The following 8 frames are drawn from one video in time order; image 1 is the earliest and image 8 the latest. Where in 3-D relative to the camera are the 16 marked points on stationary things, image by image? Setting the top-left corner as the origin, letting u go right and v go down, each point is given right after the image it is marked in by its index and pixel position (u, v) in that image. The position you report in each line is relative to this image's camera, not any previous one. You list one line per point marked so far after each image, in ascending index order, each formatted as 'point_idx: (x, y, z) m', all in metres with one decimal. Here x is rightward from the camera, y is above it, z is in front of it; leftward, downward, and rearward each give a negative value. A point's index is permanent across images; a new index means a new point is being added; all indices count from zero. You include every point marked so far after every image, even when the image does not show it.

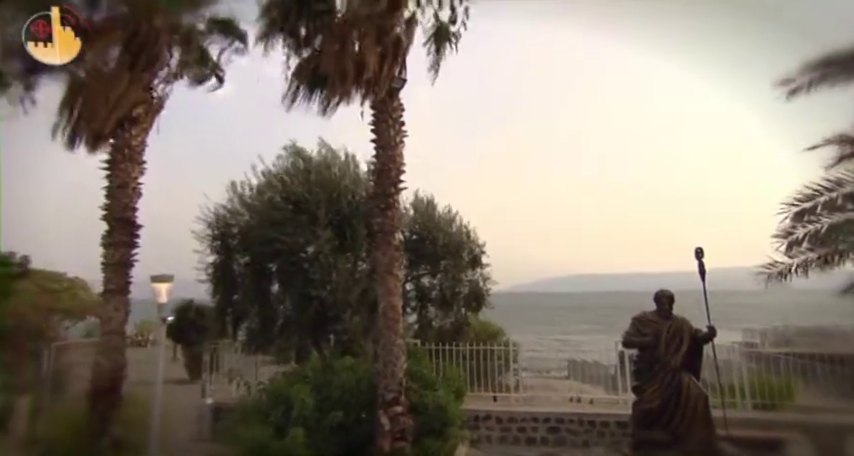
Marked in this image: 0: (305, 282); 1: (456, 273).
0: (-1.4, -0.6, +6.1) m
1: (+0.4, -0.6, +7.1) m
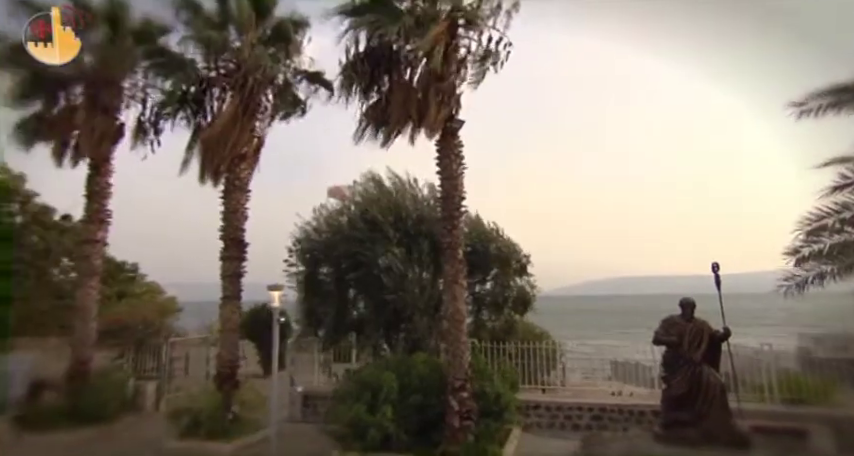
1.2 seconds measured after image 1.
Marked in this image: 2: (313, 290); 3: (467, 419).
0: (-0.6, -0.8, +7.1) m
1: (+1.2, -0.8, +8.0) m
2: (-1.6, -0.9, +7.2) m
3: (+0.4, -2.0, +5.3) m
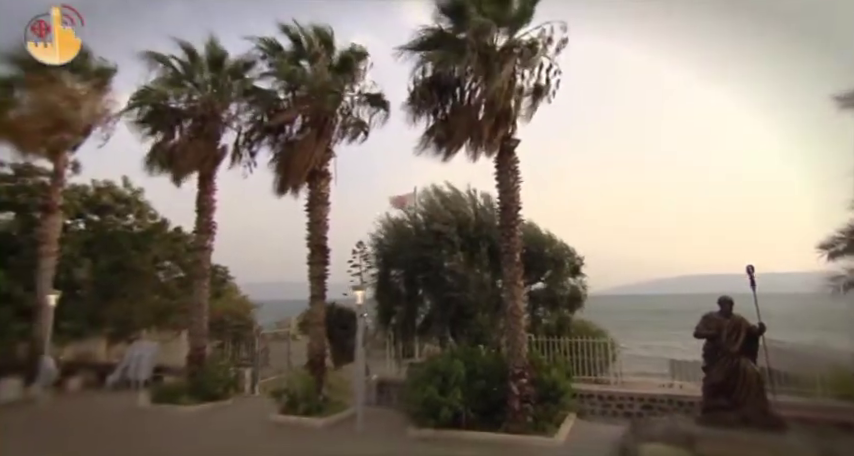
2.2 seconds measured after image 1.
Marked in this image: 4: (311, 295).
0: (+0.3, -0.9, +7.9) m
1: (+2.2, -0.9, +8.6) m
2: (-0.6, -1.0, +8.1) m
3: (+1.2, -2.0, +6.0) m
4: (-1.6, -0.9, +7.3) m
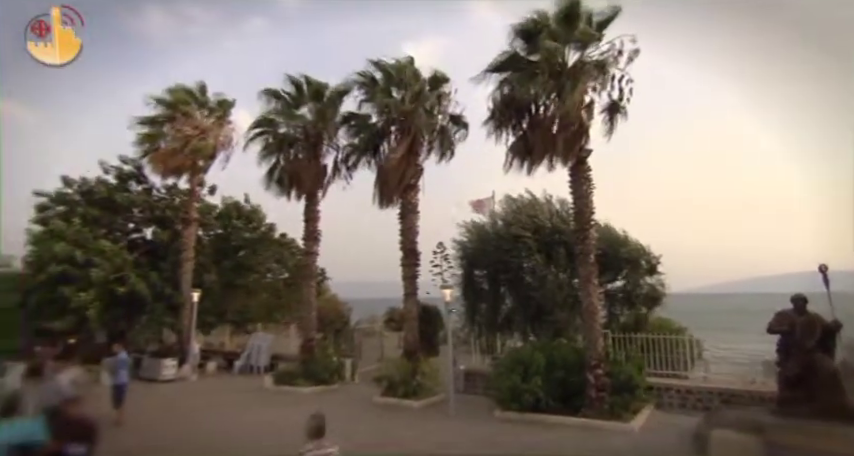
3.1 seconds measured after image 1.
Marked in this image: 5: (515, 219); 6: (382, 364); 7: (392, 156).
0: (+1.6, -1.0, +8.5) m
1: (+3.6, -0.9, +8.9) m
2: (+0.7, -1.0, +8.9) m
3: (+2.2, -2.1, +6.6) m
4: (-0.4, -1.0, +8.2) m
5: (+1.5, +0.1, +9.0) m
6: (-0.7, -2.2, +8.4) m
7: (-0.6, +1.2, +8.4) m
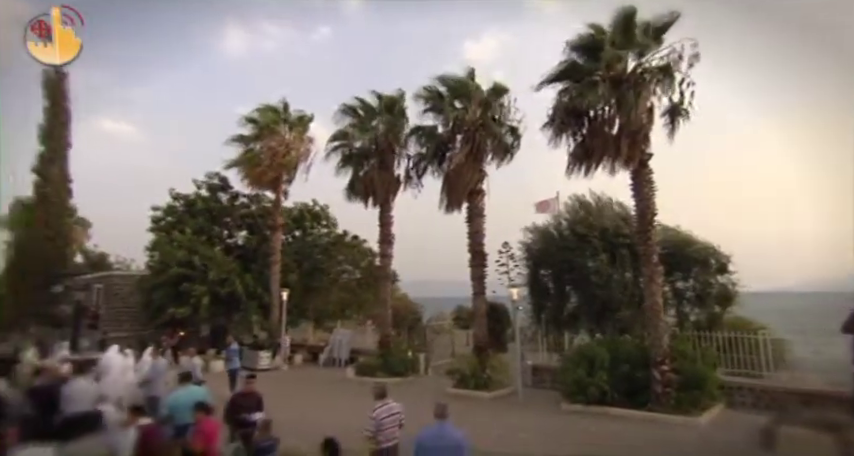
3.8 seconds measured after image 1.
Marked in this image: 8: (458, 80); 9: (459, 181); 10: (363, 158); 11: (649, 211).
0: (+2.7, -1.0, +8.8) m
1: (+4.8, -0.8, +8.9) m
2: (+2.0, -1.1, +9.2) m
3: (+3.1, -2.1, +6.7) m
4: (+0.8, -1.1, +8.7) m
5: (+2.7, +0.1, +9.3) m
6: (+0.4, -2.2, +8.9) m
7: (+0.5, +1.1, +8.9) m
8: (+0.6, +2.6, +9.2) m
9: (+0.6, +0.8, +8.9) m
10: (-1.2, +1.3, +9.8) m
11: (+3.1, +0.2, +7.3) m
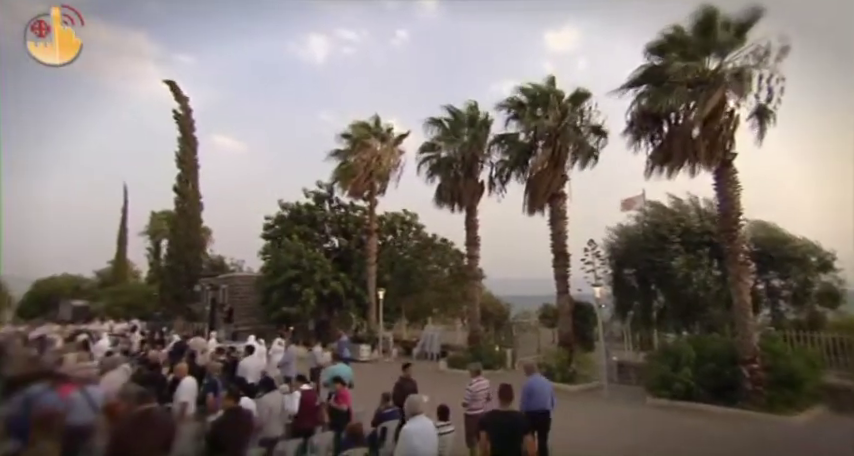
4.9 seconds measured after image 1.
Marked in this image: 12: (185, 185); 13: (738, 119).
0: (+4.2, -1.0, +8.8) m
1: (+6.3, -0.8, +8.6) m
2: (+3.5, -1.1, +9.4) m
3: (+4.3, -2.1, +6.8) m
4: (+2.3, -1.1, +9.1) m
5: (+4.2, +0.1, +9.3) m
6: (+2.0, -2.3, +9.3) m
7: (+2.0, +1.1, +9.3) m
8: (+2.1, +2.6, +9.6) m
9: (+2.1, +0.8, +9.3) m
10: (+0.5, +1.3, +10.4) m
11: (+4.4, +0.3, +7.3) m
12: (-6.5, +1.2, +14.2) m
13: (+4.4, +1.5, +7.3) m
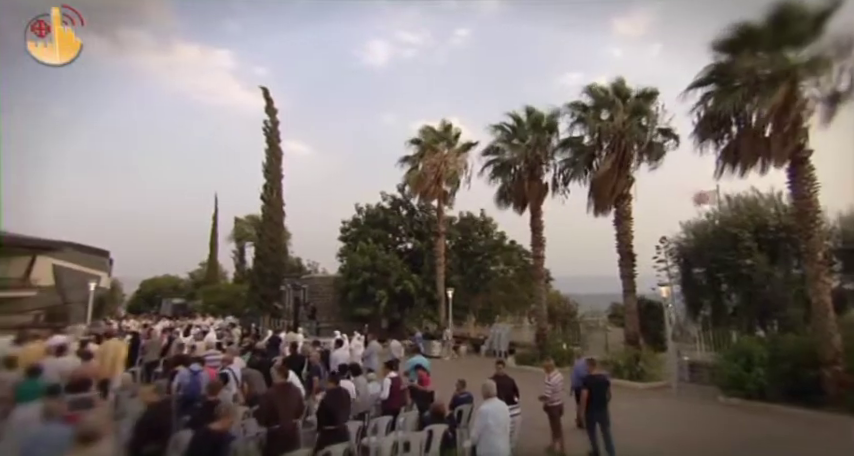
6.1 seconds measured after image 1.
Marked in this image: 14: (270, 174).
0: (+5.4, -0.9, +8.6) m
1: (+7.4, -0.7, +8.2) m
2: (+4.8, -1.0, +9.3) m
3: (+5.2, -2.0, +6.6) m
4: (+3.5, -1.1, +9.1) m
5: (+5.4, +0.2, +9.1) m
6: (+3.3, -2.3, +9.4) m
7: (+3.2, +1.1, +9.4) m
8: (+3.3, +2.6, +9.7) m
9: (+3.3, +0.8, +9.4) m
10: (+1.8, +1.2, +10.7) m
11: (+5.3, +0.3, +7.1) m
12: (-4.6, +1.0, +15.3) m
13: (+5.3, +1.6, +7.1) m
14: (-4.7, +1.6, +15.6) m
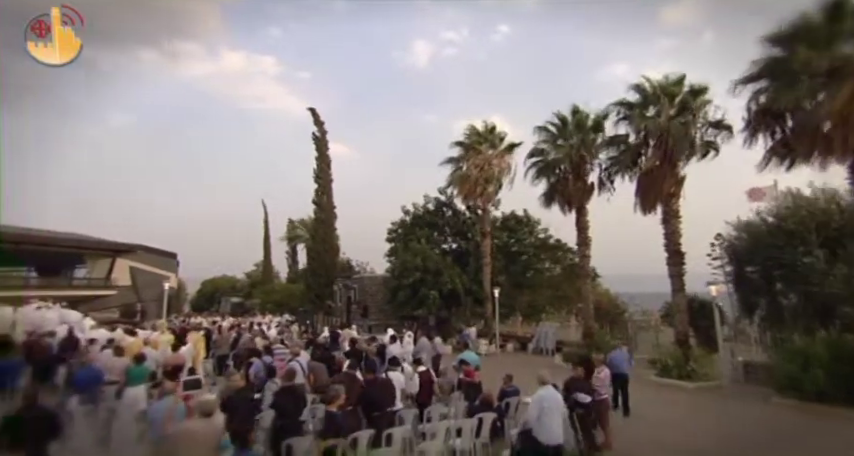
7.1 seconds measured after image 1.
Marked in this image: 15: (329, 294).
0: (+6.2, -0.9, +8.3) m
1: (+8.1, -0.6, +7.7) m
2: (+5.6, -1.0, +9.1) m
3: (+5.9, -2.0, +6.3) m
4: (+4.3, -1.1, +9.0) m
5: (+6.2, +0.2, +8.9) m
6: (+4.1, -2.2, +9.3) m
7: (+4.0, +1.2, +9.3) m
8: (+4.1, +2.6, +9.6) m
9: (+4.1, +0.8, +9.3) m
10: (+2.7, +1.3, +10.7) m
11: (+5.9, +0.4, +6.8) m
12: (-3.3, +1.0, +15.9) m
13: (+5.9, +1.6, +6.8) m
14: (-3.3, +1.6, +16.1) m
15: (-3.0, -2.0, +15.9) m
